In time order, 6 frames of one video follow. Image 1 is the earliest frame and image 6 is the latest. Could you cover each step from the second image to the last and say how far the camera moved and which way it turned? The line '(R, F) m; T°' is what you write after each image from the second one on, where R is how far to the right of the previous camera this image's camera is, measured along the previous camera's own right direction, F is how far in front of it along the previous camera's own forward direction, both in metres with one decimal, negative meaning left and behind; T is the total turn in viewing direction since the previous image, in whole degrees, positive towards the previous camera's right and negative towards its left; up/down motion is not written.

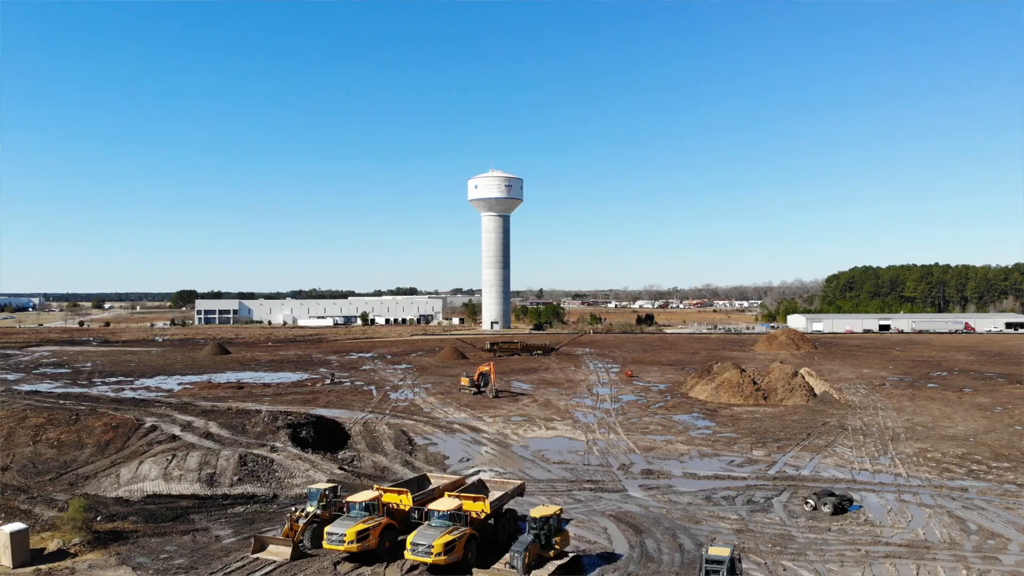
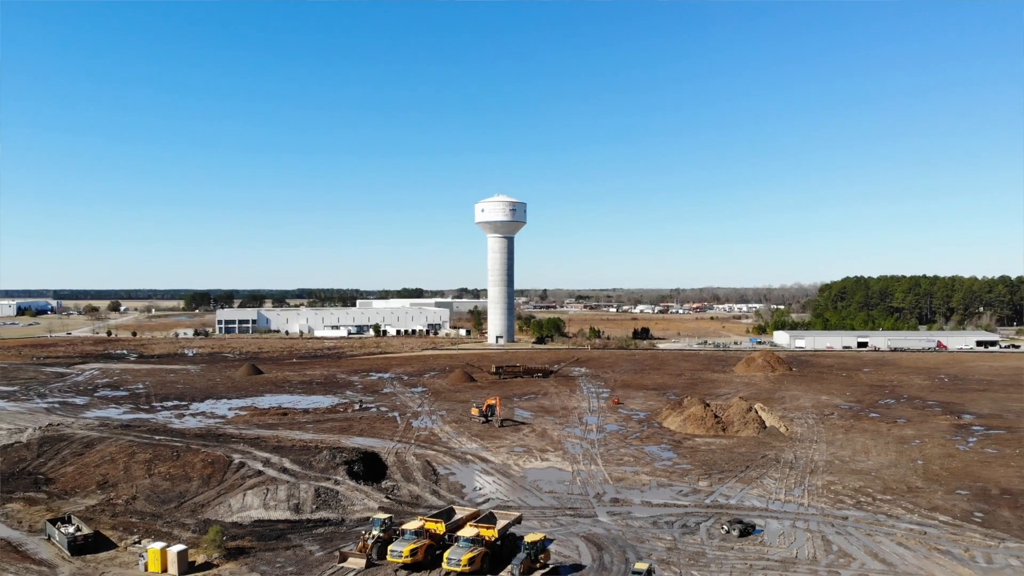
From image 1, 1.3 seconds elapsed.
(0.0, -3.3) m; 0°
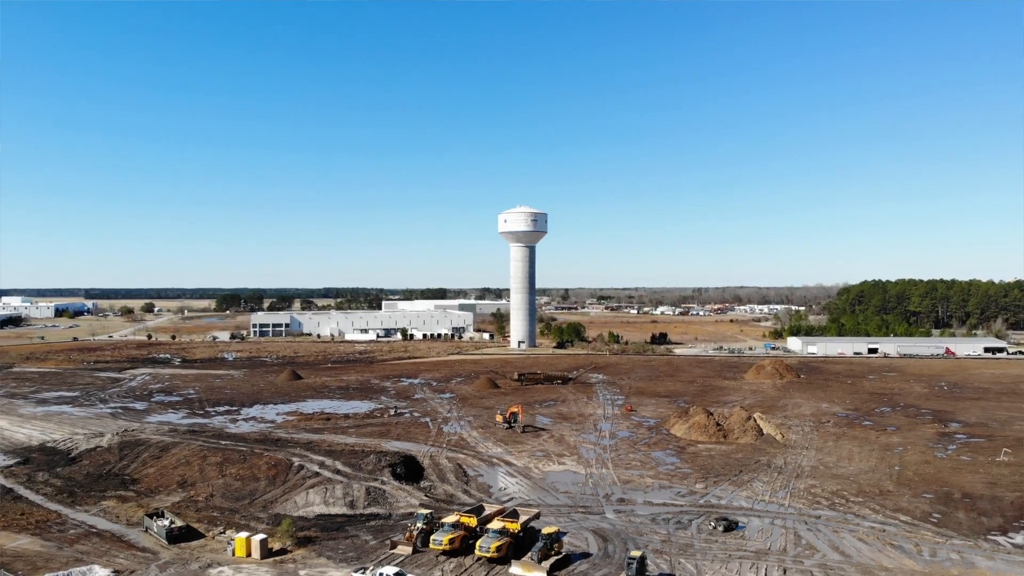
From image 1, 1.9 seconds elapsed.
(0.0, -2.2) m; -2°
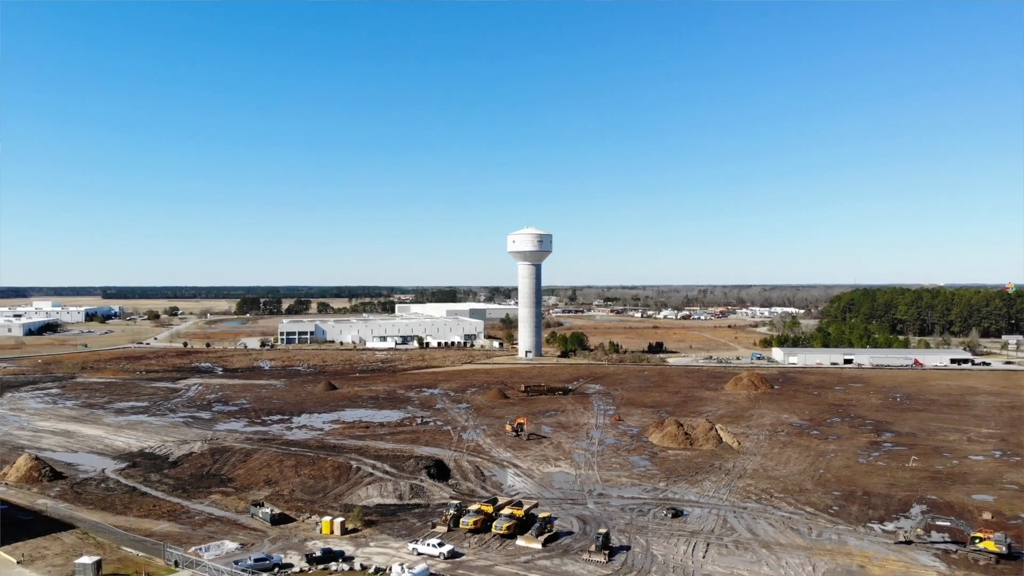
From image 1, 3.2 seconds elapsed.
(+0.1, -5.1) m; -1°
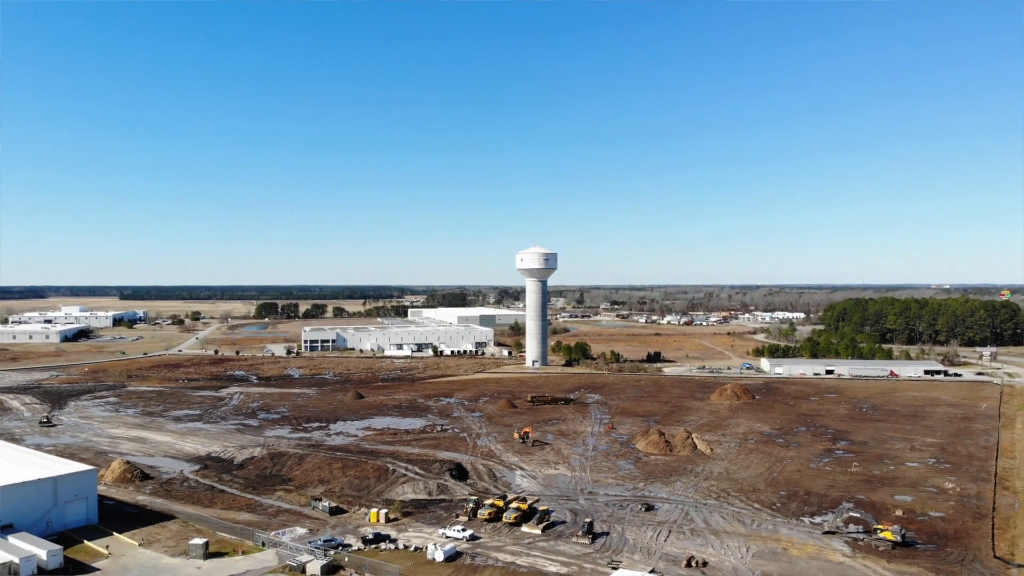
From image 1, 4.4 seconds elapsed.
(+0.1, -4.9) m; -1°
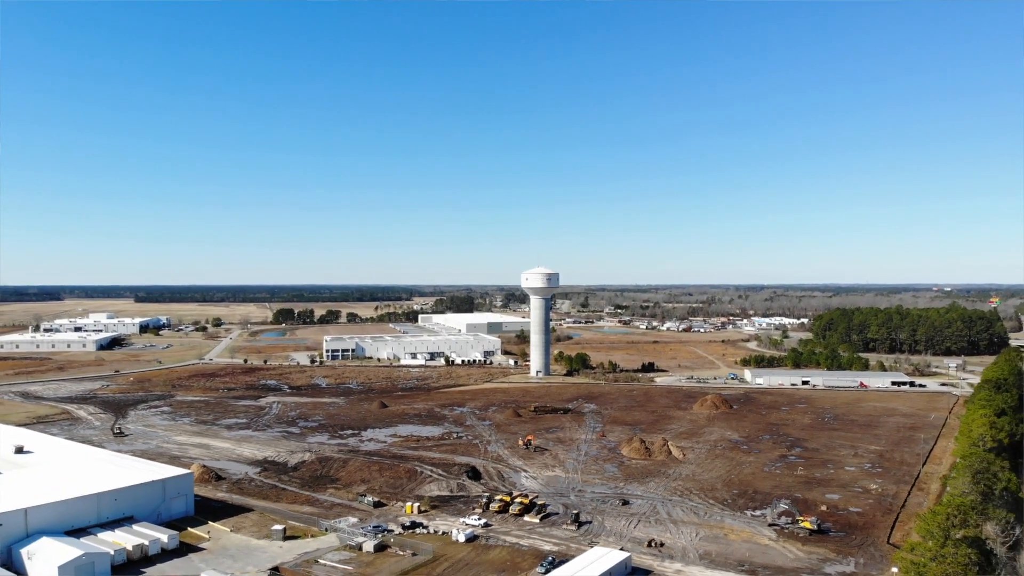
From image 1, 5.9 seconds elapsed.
(+0.1, -6.3) m; -1°
